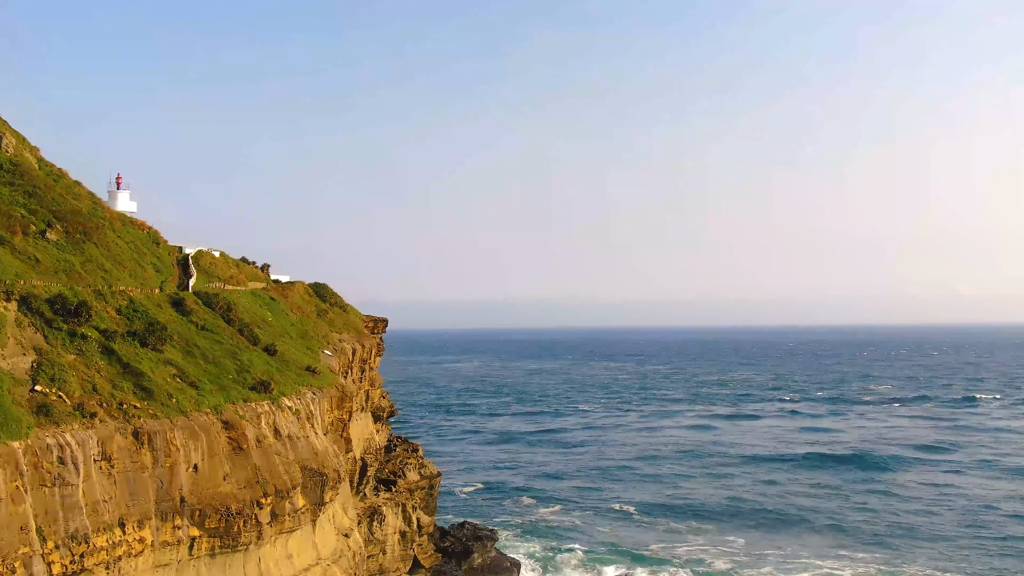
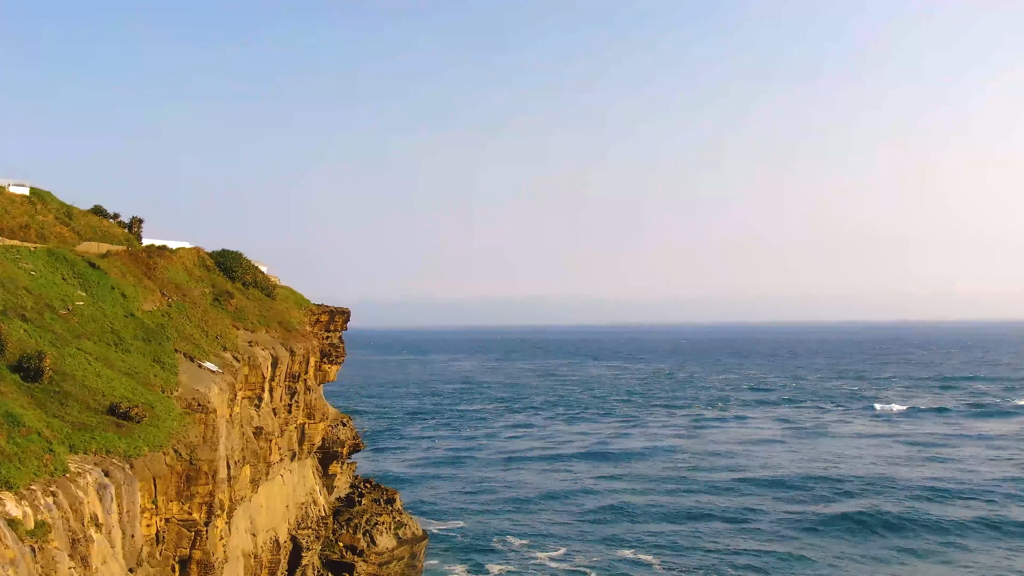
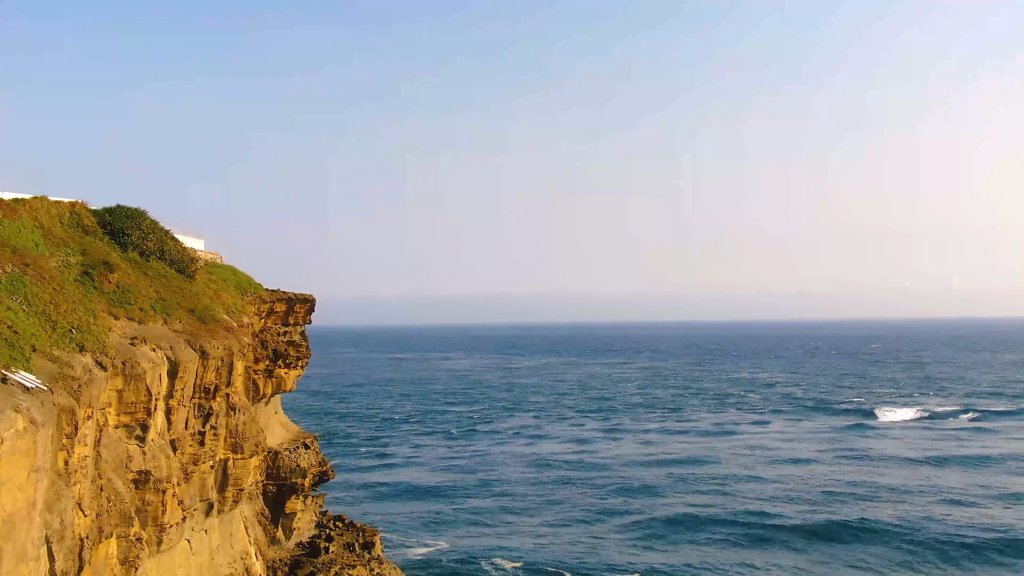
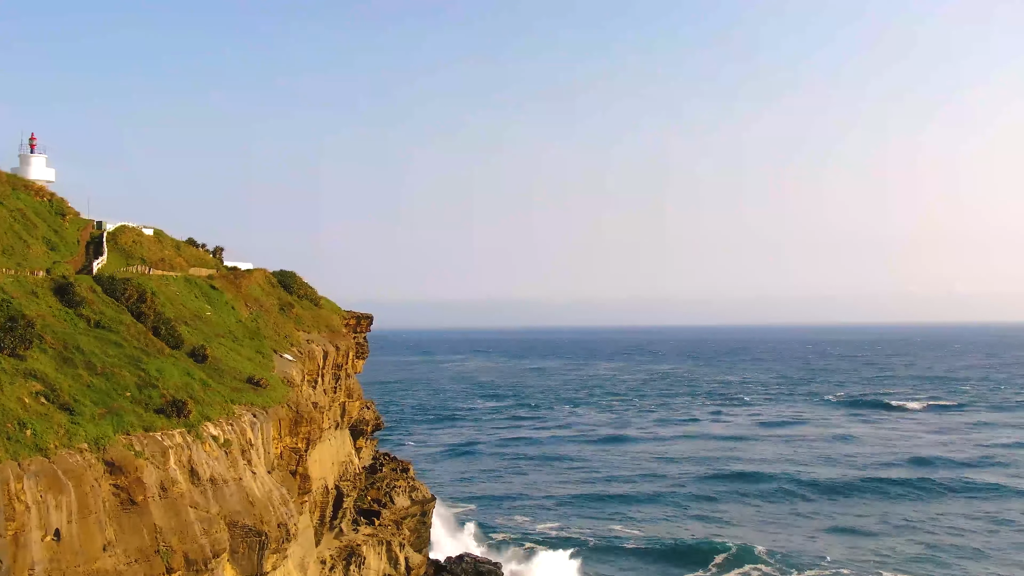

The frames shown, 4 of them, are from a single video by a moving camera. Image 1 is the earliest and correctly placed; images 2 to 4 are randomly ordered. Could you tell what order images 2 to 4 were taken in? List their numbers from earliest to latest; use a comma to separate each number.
4, 2, 3
